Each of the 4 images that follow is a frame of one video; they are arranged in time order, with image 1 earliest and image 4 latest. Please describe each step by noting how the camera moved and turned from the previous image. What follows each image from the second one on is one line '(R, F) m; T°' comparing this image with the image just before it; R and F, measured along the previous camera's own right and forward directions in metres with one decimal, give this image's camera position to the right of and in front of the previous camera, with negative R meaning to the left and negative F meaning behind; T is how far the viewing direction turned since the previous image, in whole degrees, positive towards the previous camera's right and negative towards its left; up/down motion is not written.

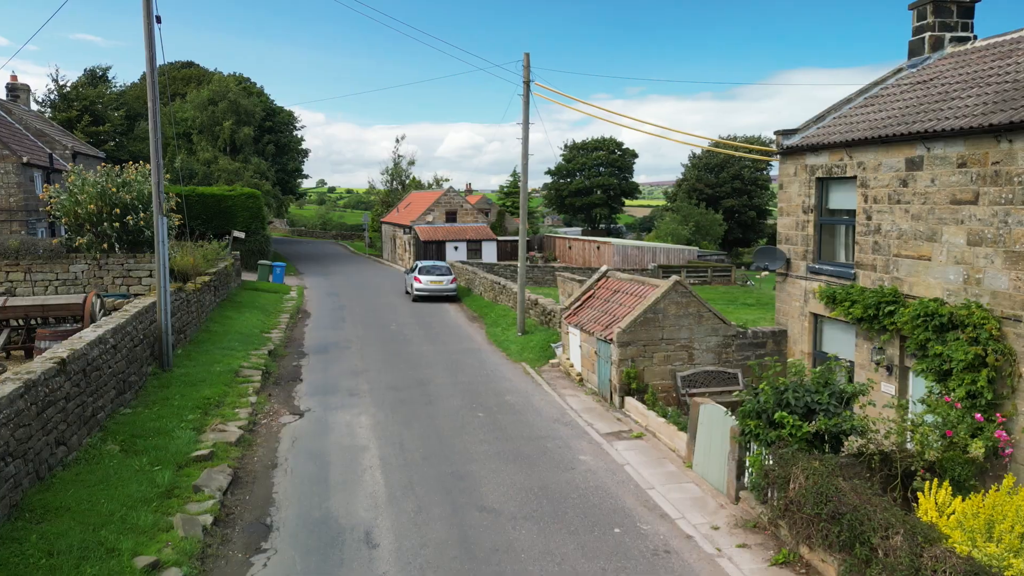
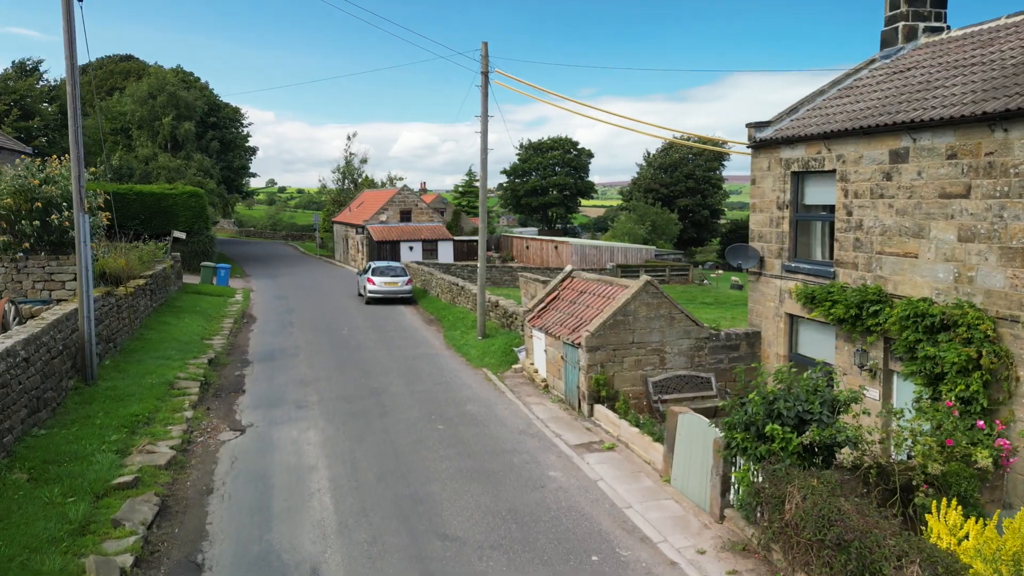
(-0.1, +0.9) m; +3°
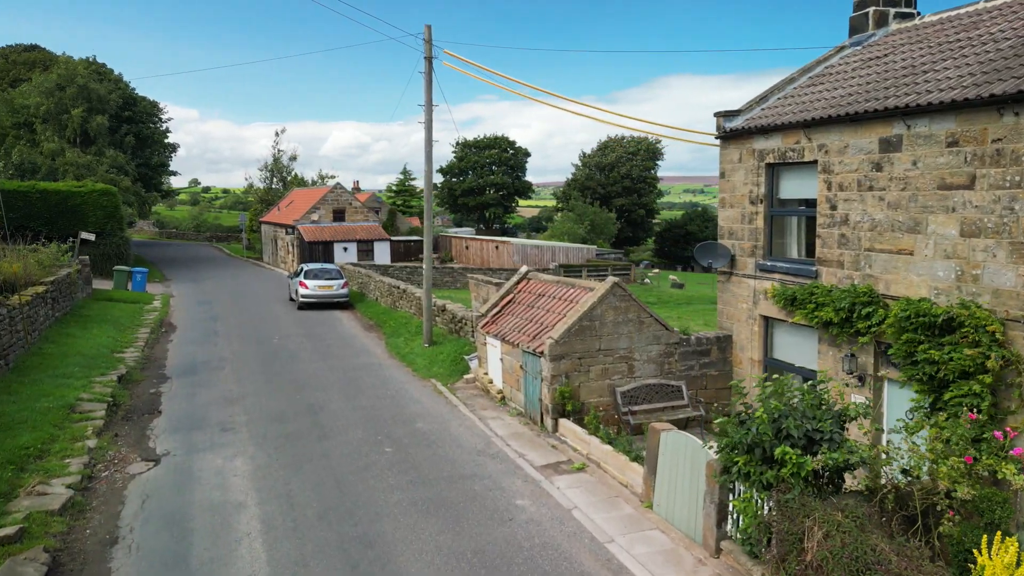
(-0.3, +1.3) m; +5°
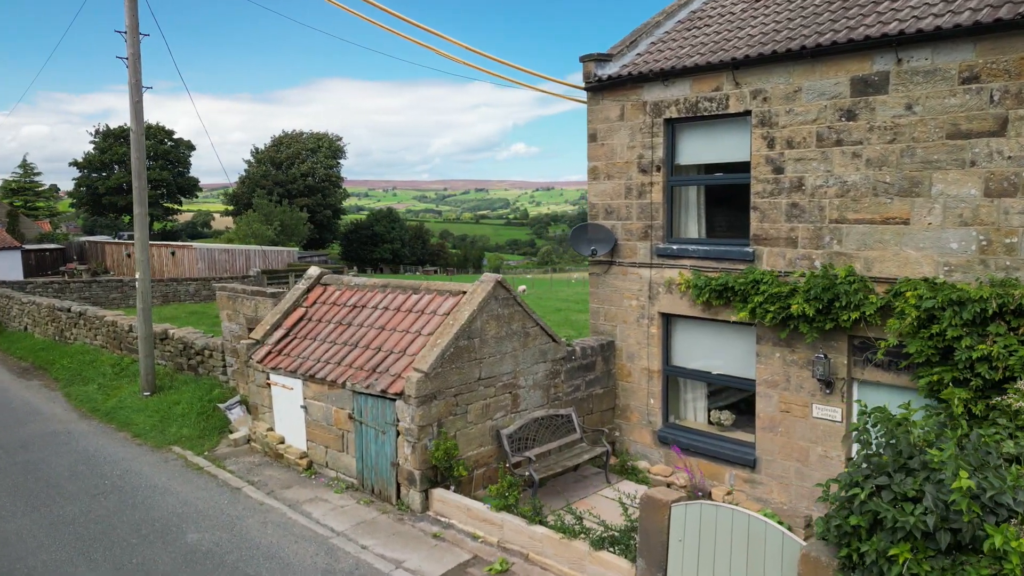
(-1.7, +4.3) m; +25°
